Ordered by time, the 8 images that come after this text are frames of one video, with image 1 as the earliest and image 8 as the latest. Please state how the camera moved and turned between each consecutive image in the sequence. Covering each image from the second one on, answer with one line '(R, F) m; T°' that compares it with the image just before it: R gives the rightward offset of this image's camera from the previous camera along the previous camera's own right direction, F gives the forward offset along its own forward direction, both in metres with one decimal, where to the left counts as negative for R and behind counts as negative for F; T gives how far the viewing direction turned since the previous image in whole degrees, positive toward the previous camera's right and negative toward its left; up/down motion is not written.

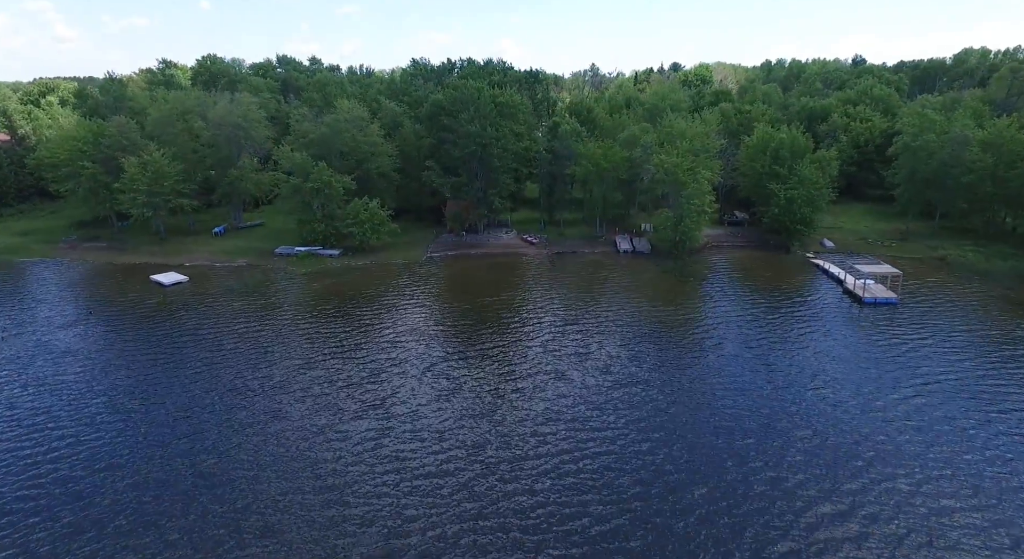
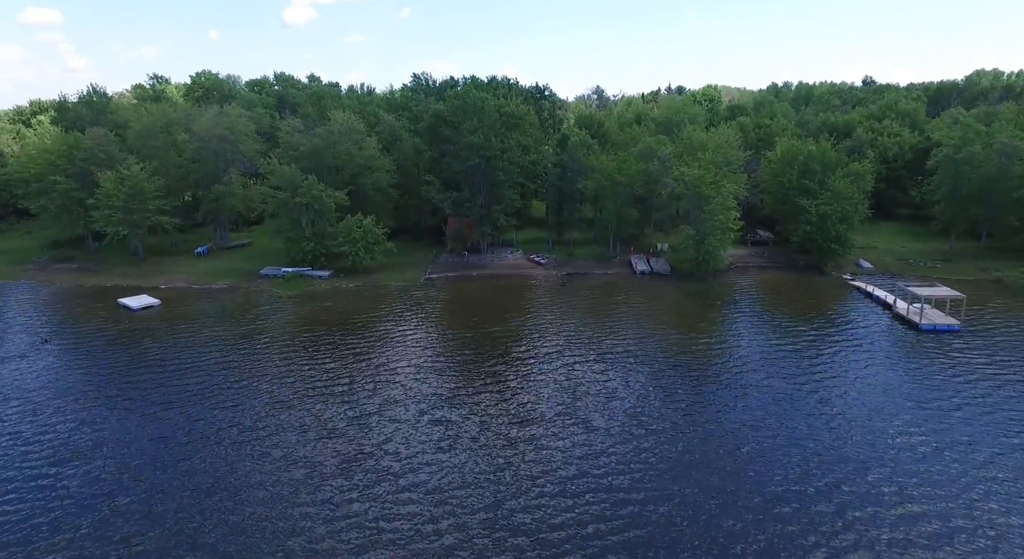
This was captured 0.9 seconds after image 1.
(-0.5, +5.8) m; 0°
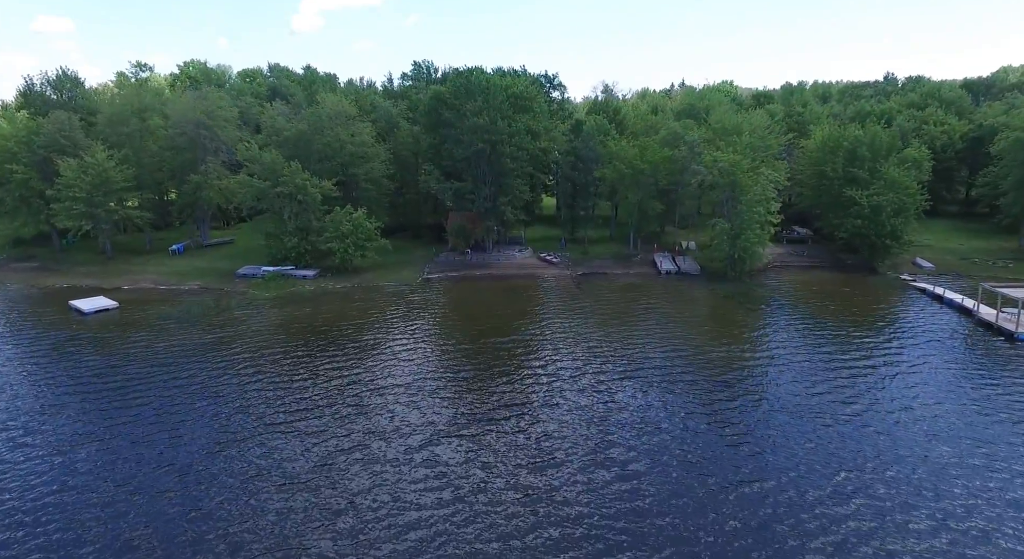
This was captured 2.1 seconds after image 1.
(-0.4, +7.1) m; 0°
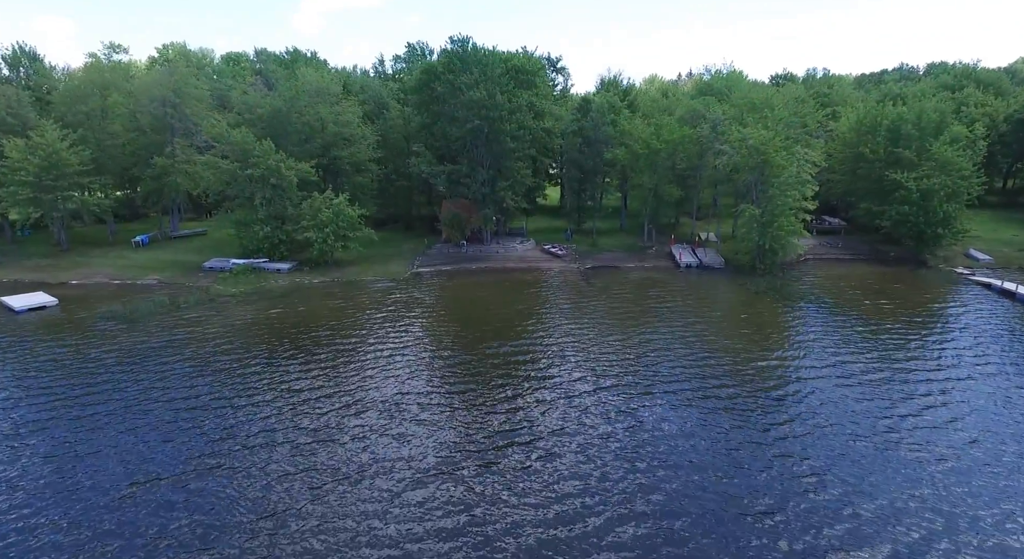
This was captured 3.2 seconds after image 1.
(-0.1, +6.2) m; 0°
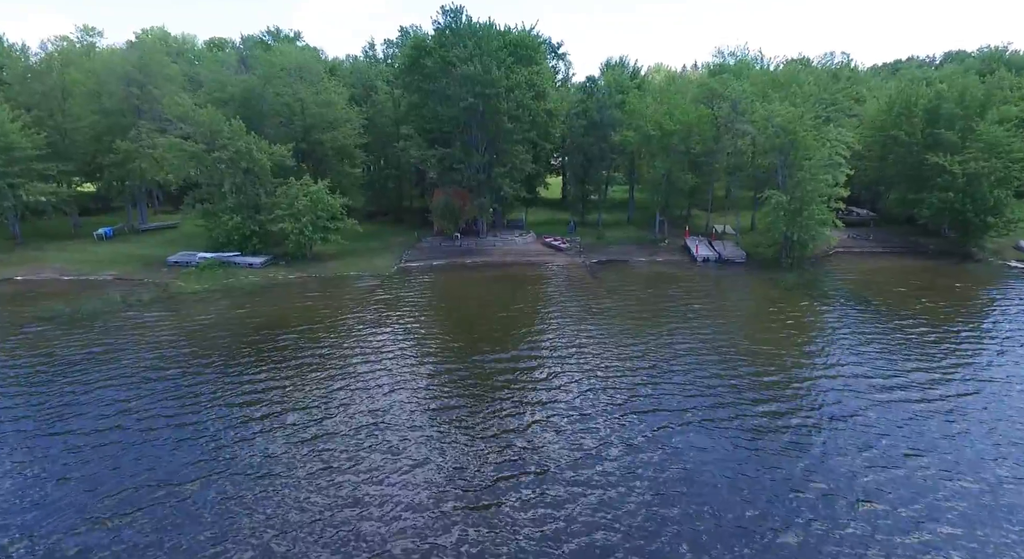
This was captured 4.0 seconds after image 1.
(0.0, +4.8) m; 0°
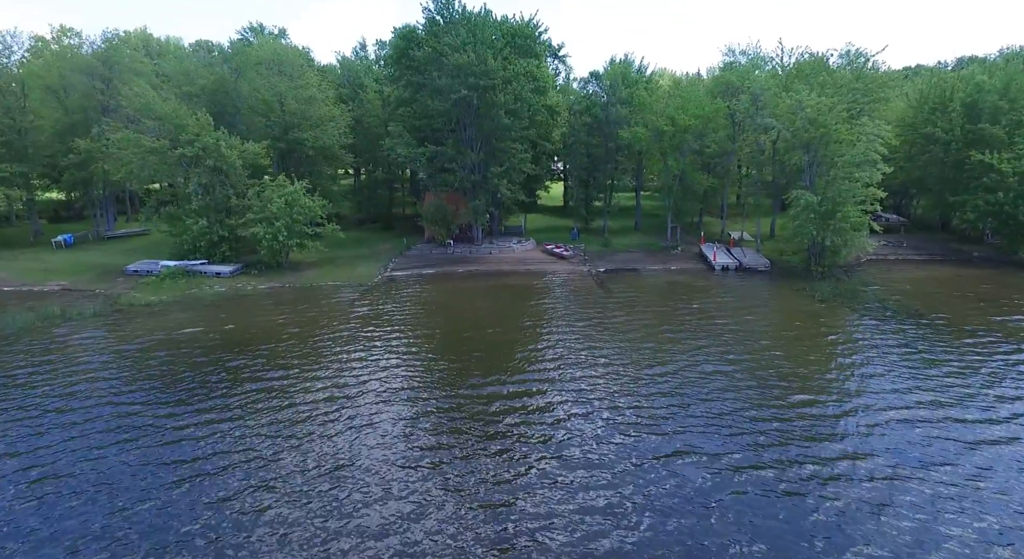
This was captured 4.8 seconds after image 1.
(0.0, +4.5) m; 0°
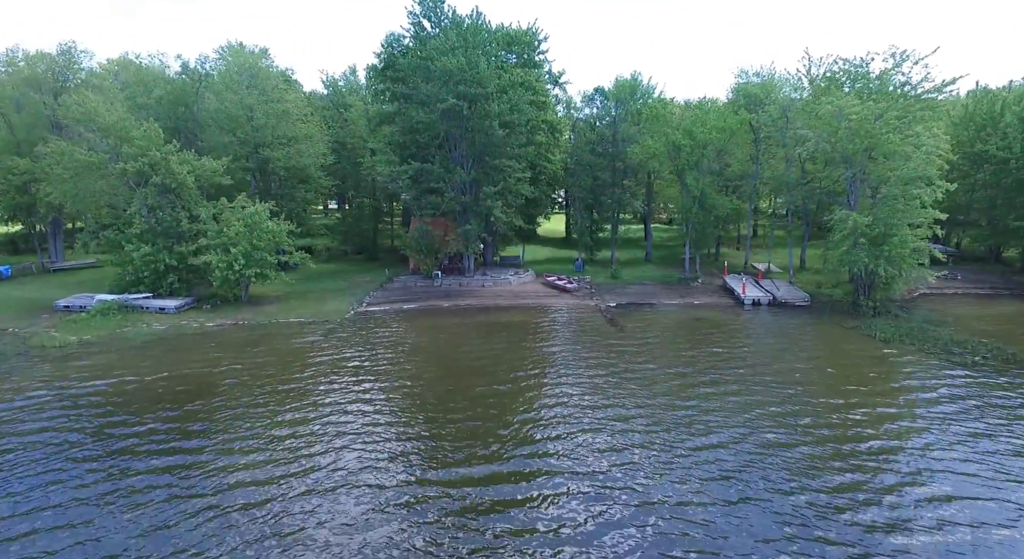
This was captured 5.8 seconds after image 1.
(+0.2, +5.7) m; 0°
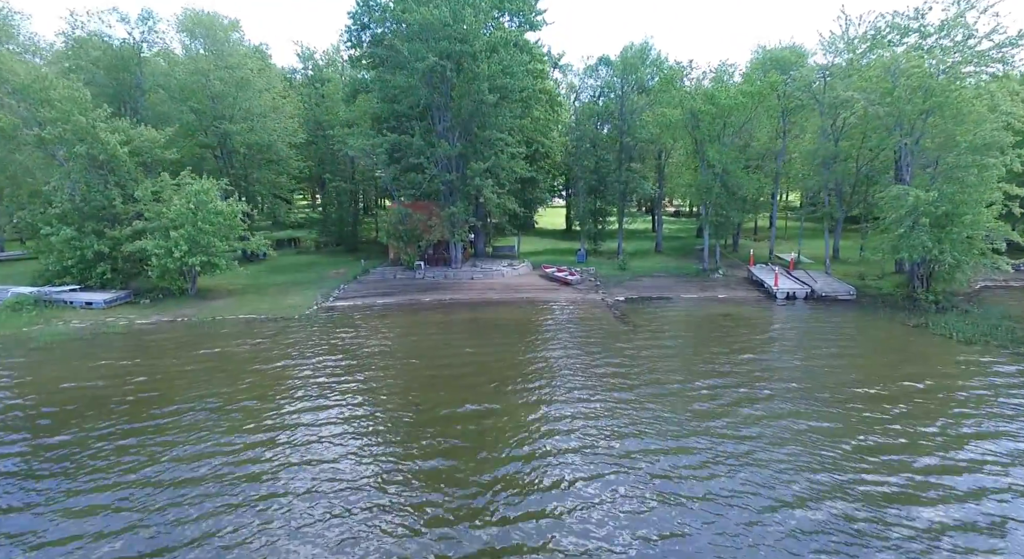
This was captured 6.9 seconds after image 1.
(+0.3, +5.1) m; 0°
